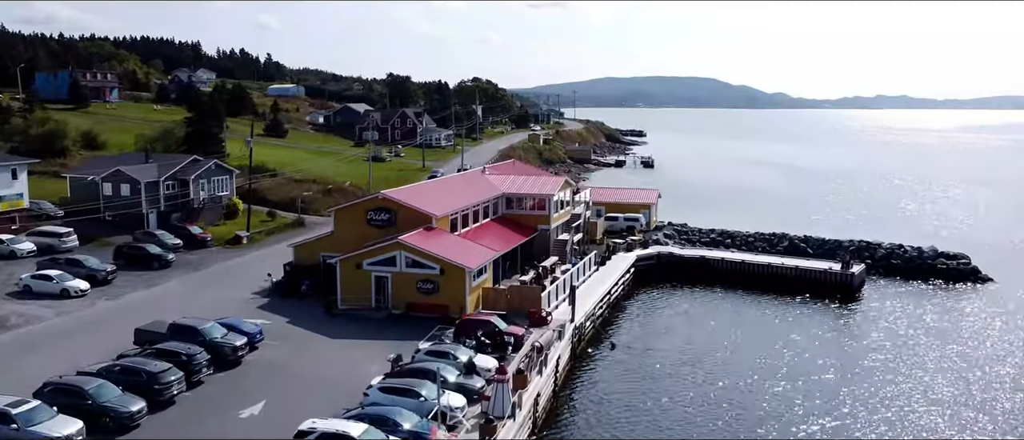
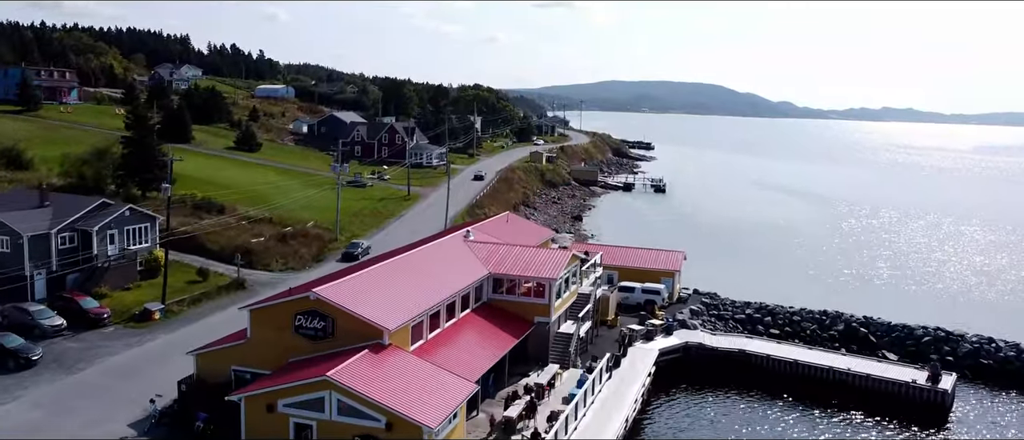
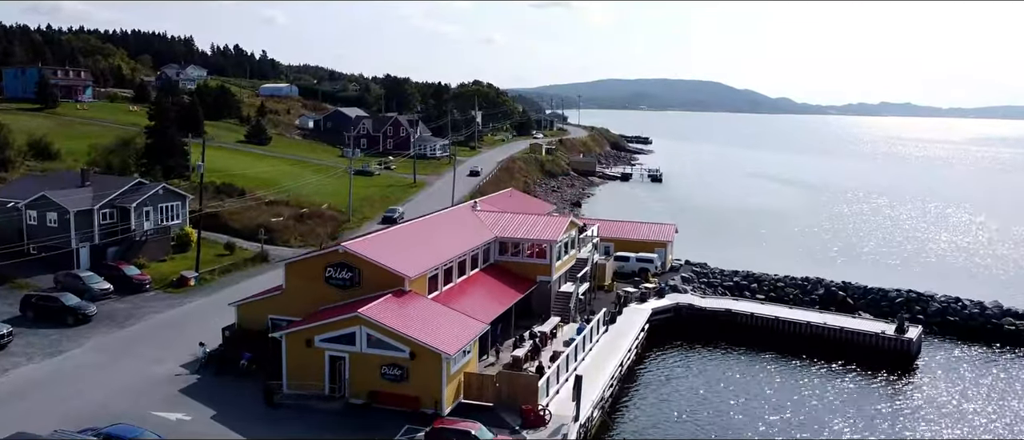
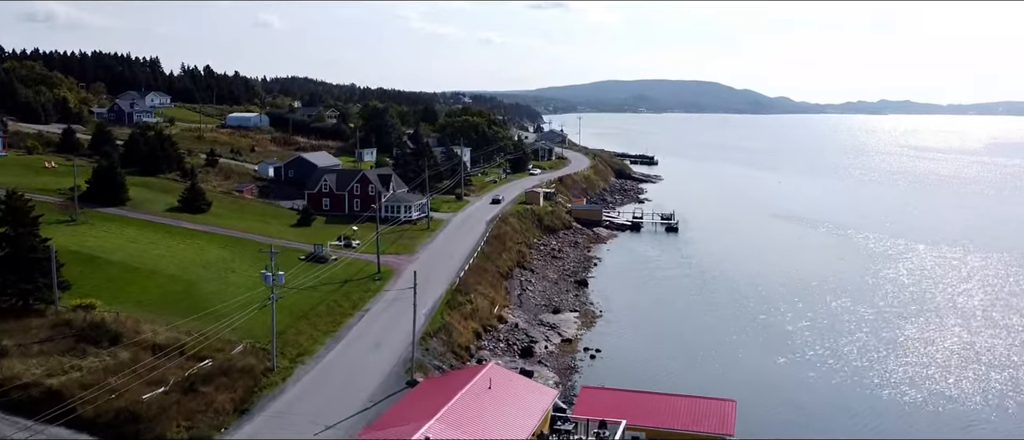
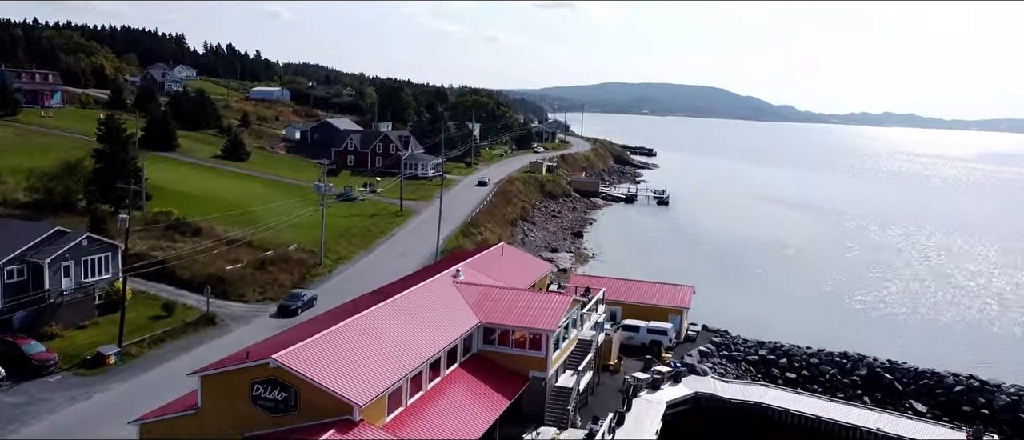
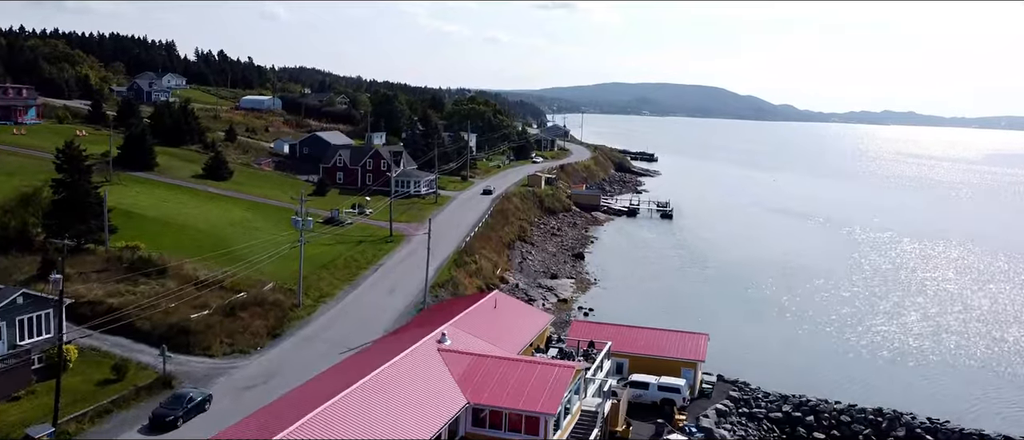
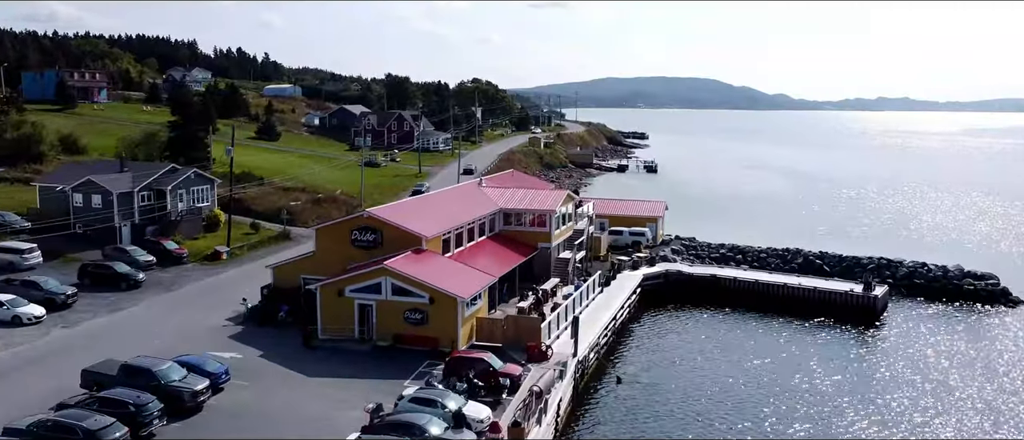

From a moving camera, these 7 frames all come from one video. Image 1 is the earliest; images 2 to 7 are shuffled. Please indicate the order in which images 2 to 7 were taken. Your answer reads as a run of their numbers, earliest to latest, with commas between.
7, 3, 2, 5, 6, 4
